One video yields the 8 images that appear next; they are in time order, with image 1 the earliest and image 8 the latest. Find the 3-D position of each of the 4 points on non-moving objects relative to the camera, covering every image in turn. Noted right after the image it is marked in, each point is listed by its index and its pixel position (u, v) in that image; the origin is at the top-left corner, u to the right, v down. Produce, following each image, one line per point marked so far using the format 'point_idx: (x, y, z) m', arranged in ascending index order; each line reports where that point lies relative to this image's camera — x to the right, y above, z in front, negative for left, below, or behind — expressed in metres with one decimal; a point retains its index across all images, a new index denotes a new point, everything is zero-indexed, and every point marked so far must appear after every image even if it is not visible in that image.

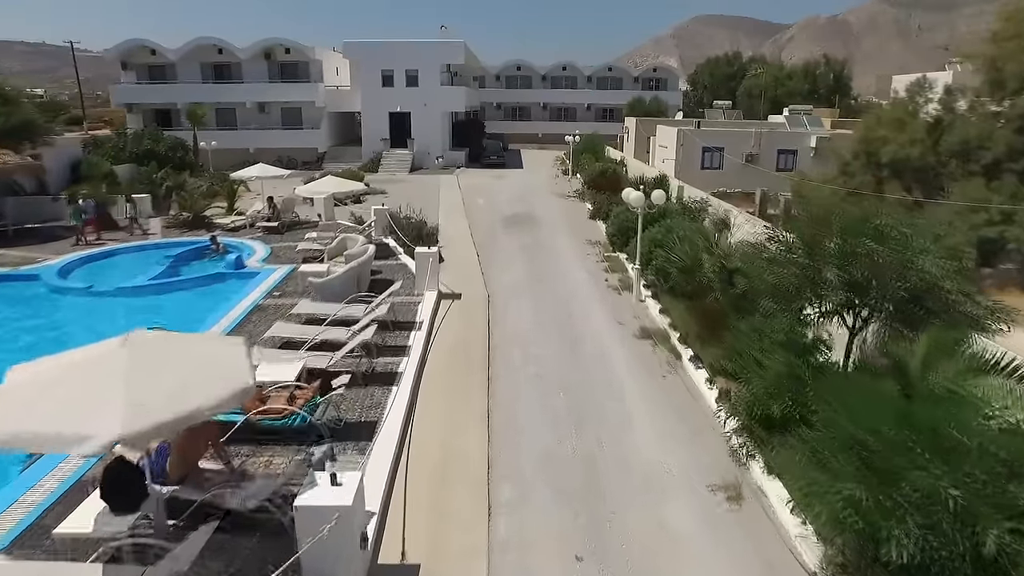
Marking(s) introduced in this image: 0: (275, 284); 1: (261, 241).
0: (-5.5, 0.0, +13.9) m
1: (-7.8, +1.4, +18.7) m
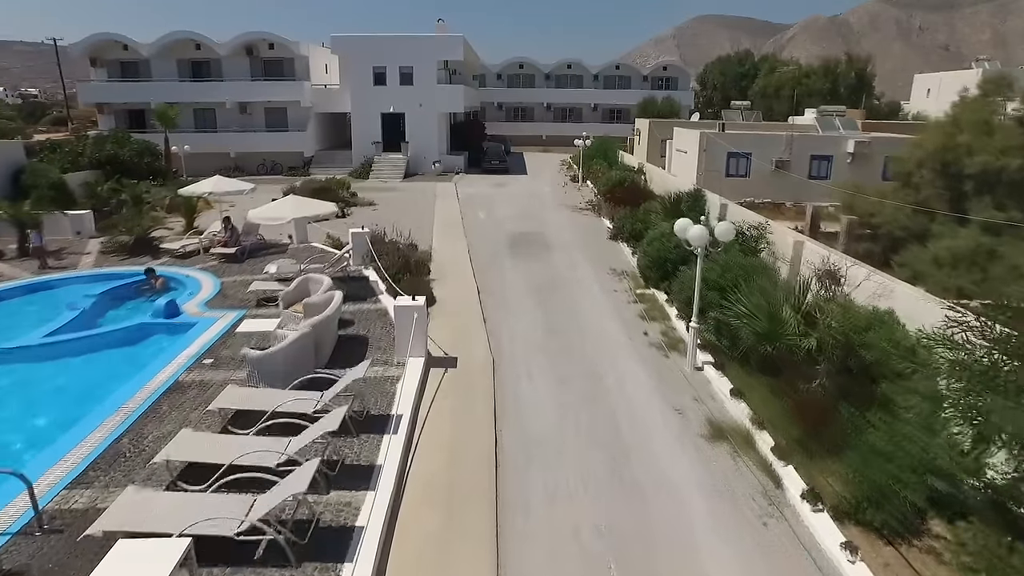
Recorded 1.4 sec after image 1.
0: (-5.3, -1.0, +10.5) m
1: (-7.5, +0.4, +15.2) m
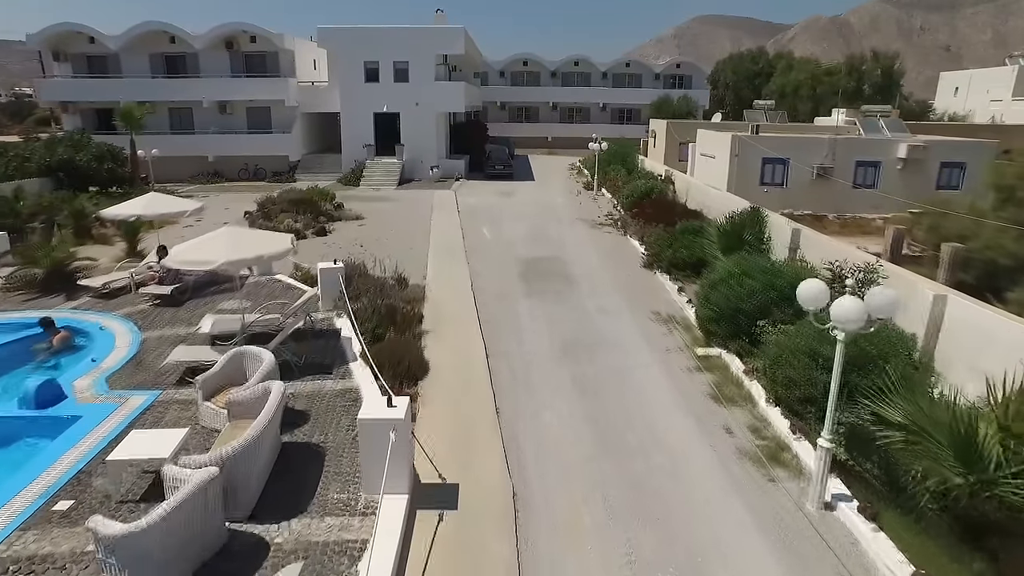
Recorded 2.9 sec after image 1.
0: (-5.0, -2.1, +6.8) m
1: (-7.2, -0.7, +11.6) m
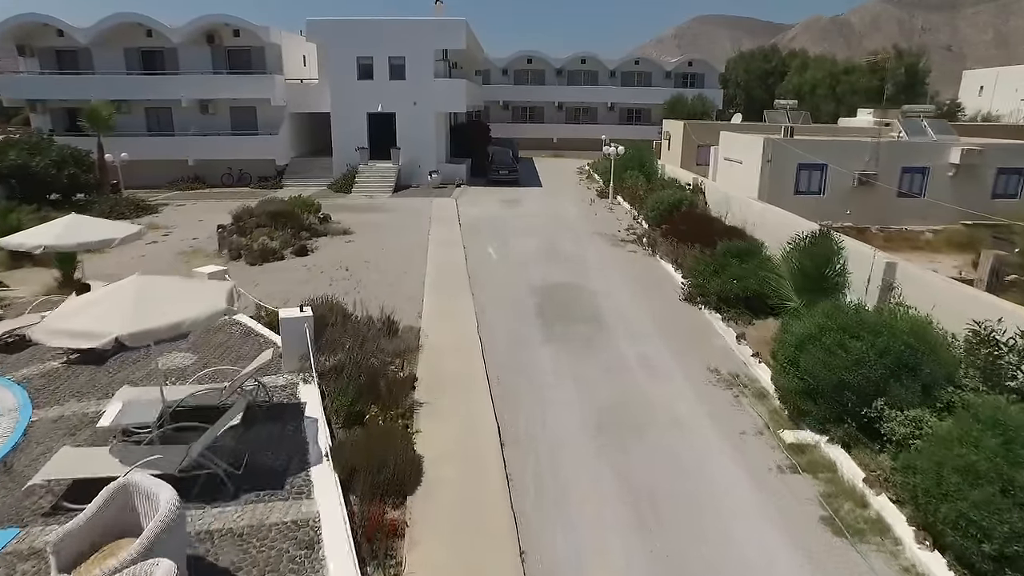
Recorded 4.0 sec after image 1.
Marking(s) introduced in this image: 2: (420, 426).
0: (-4.7, -2.9, +3.9) m
1: (-6.9, -1.5, +8.7) m
2: (-1.3, -1.9, +8.5) m
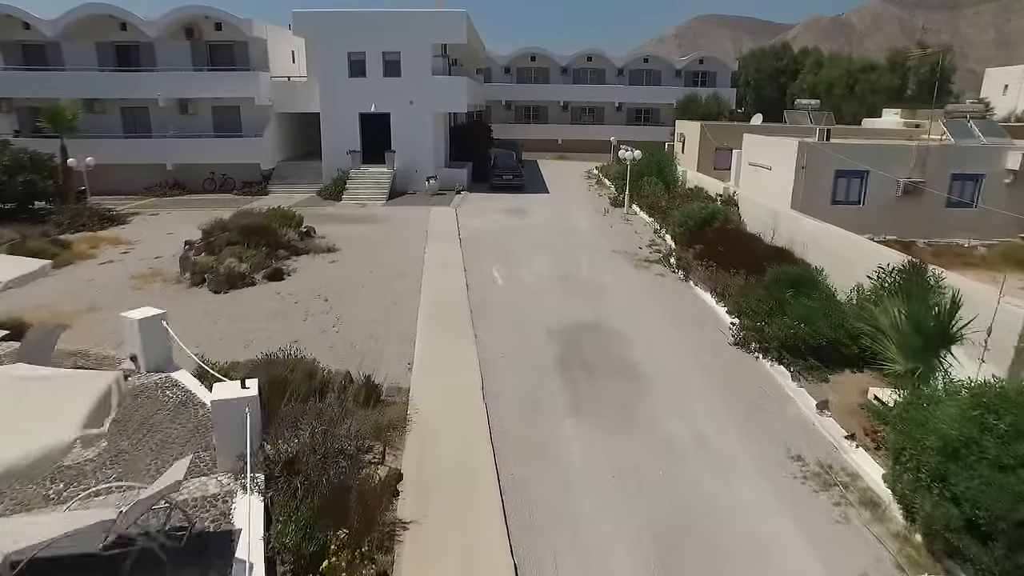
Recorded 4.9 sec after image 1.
0: (-4.4, -3.7, +1.4) m
1: (-6.7, -2.3, +6.1) m
2: (-1.1, -2.7, +5.9) m
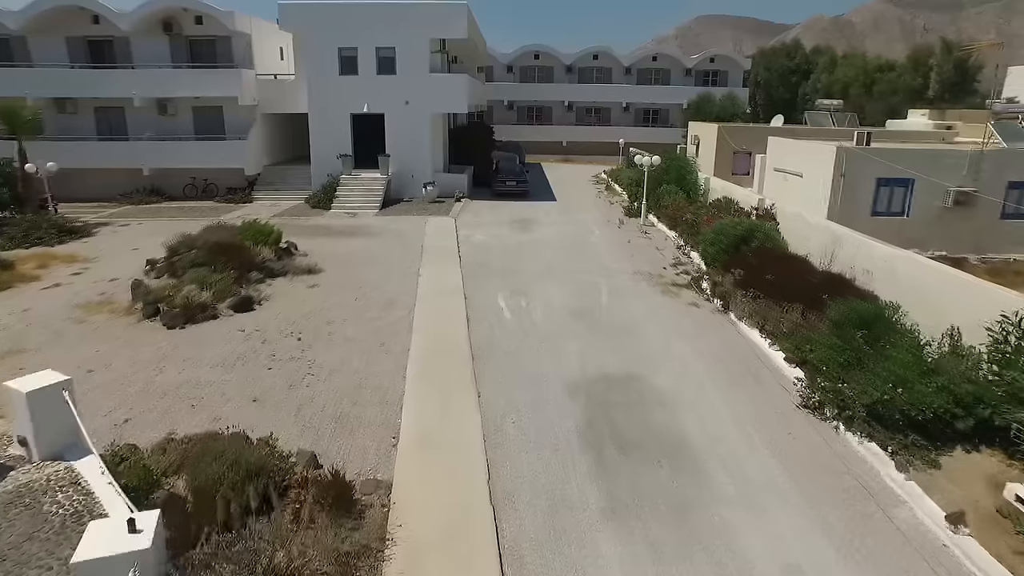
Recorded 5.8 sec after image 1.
0: (-4.2, -4.4, -1.0) m
1: (-6.5, -3.0, +3.7) m
2: (-0.9, -3.4, +3.5) m
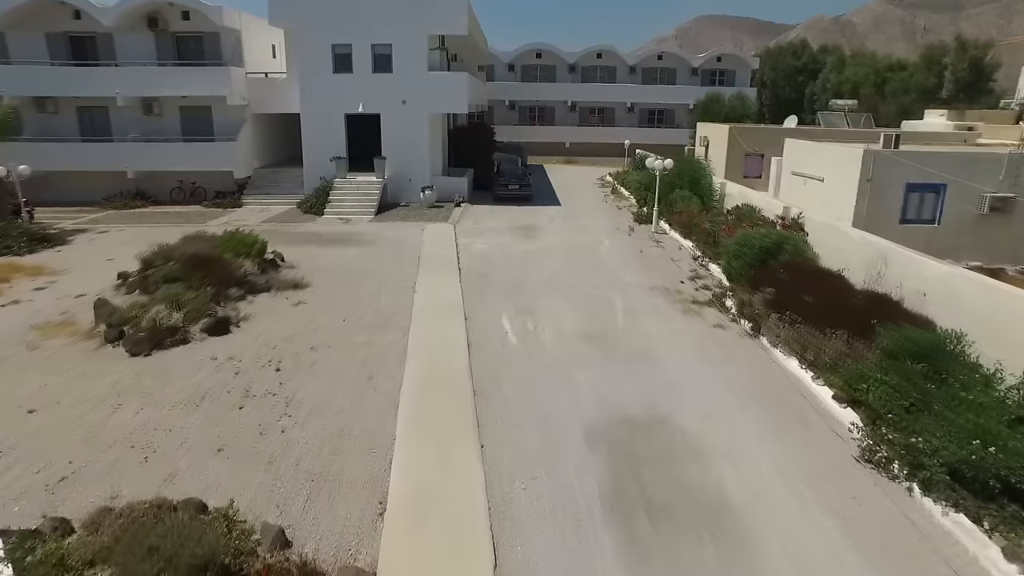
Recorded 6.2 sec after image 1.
0: (-4.1, -4.8, -2.4) m
1: (-6.4, -3.4, +2.3) m
2: (-0.8, -3.8, +2.1) m
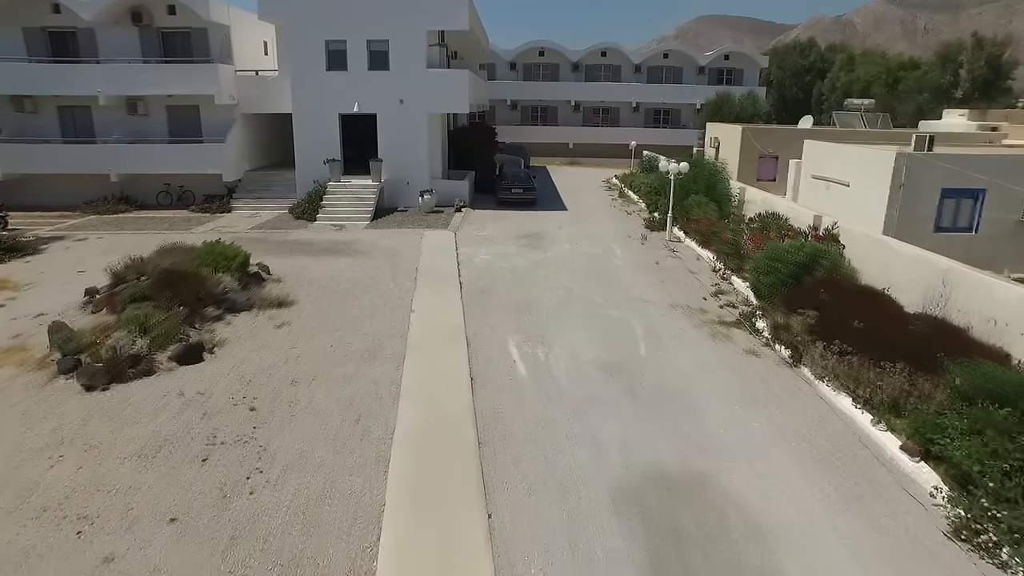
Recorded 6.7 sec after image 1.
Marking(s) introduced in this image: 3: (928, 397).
0: (-4.0, -5.2, -3.8) m
1: (-6.2, -3.8, +0.9) m
2: (-0.6, -4.2, +0.7) m
3: (+5.9, -1.5, +8.6) m
